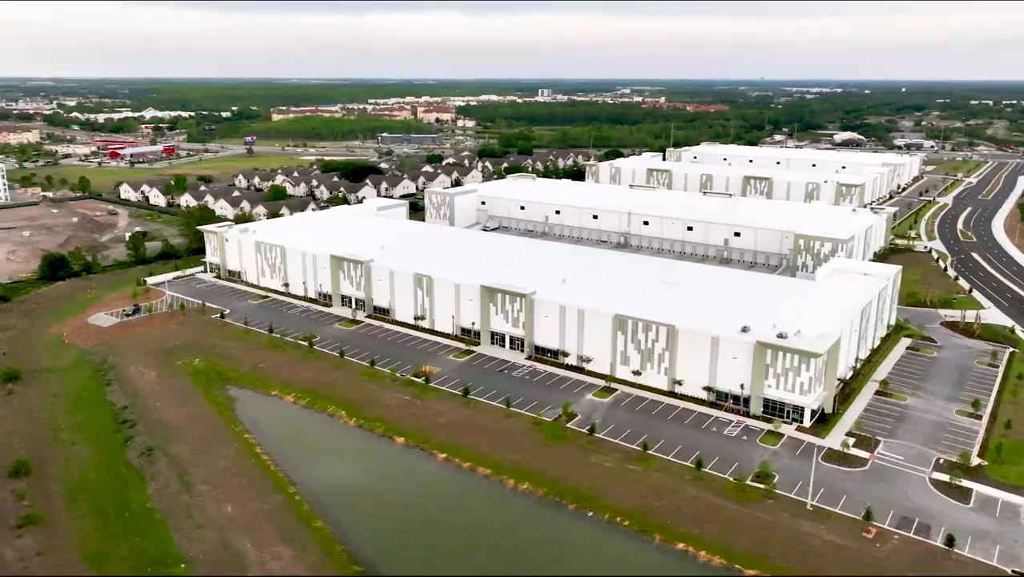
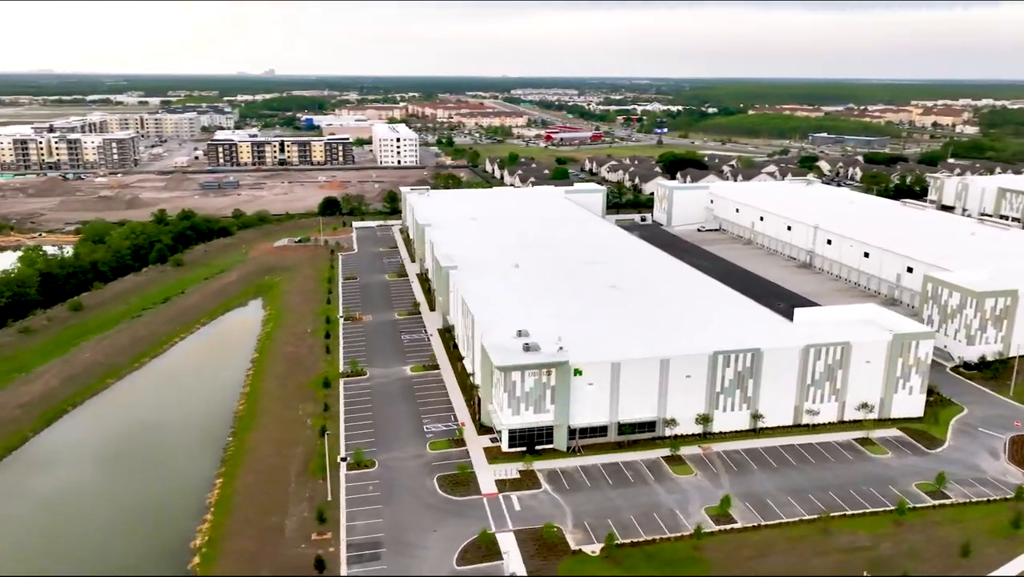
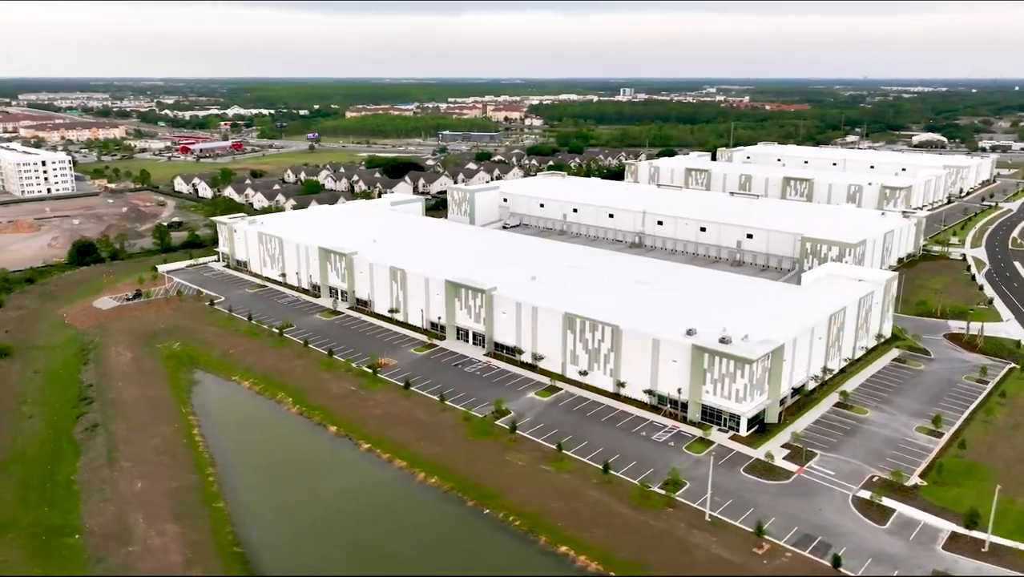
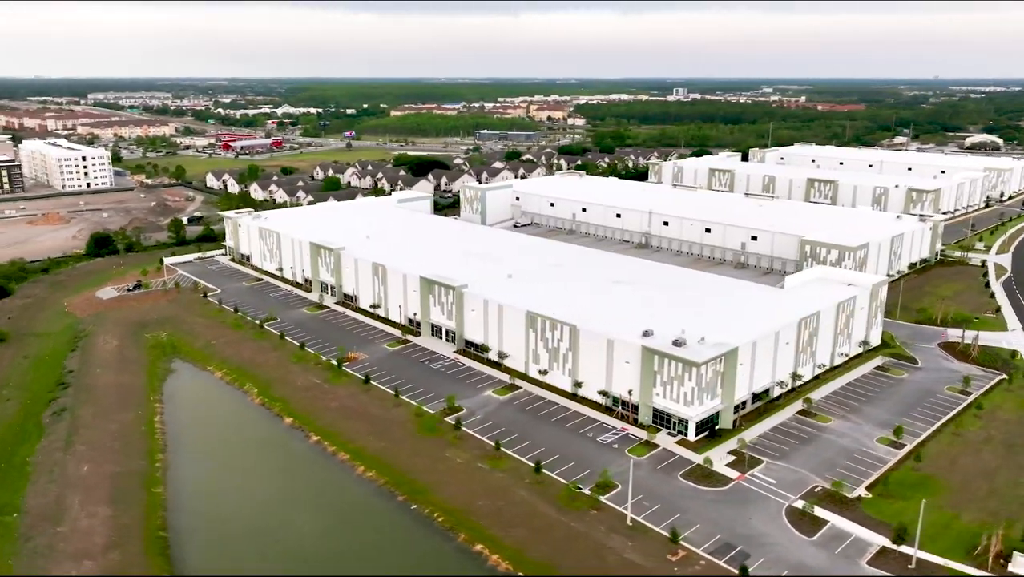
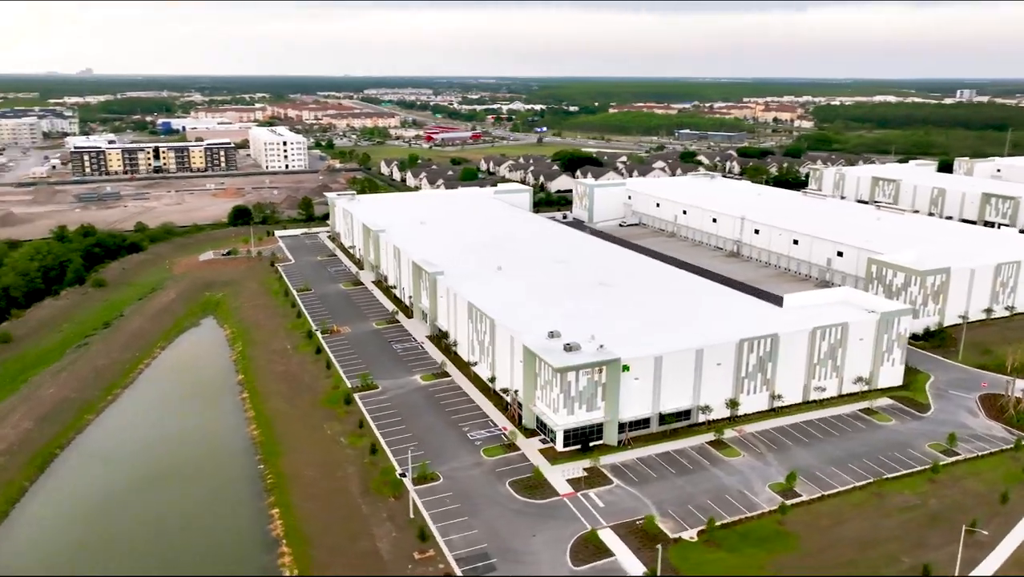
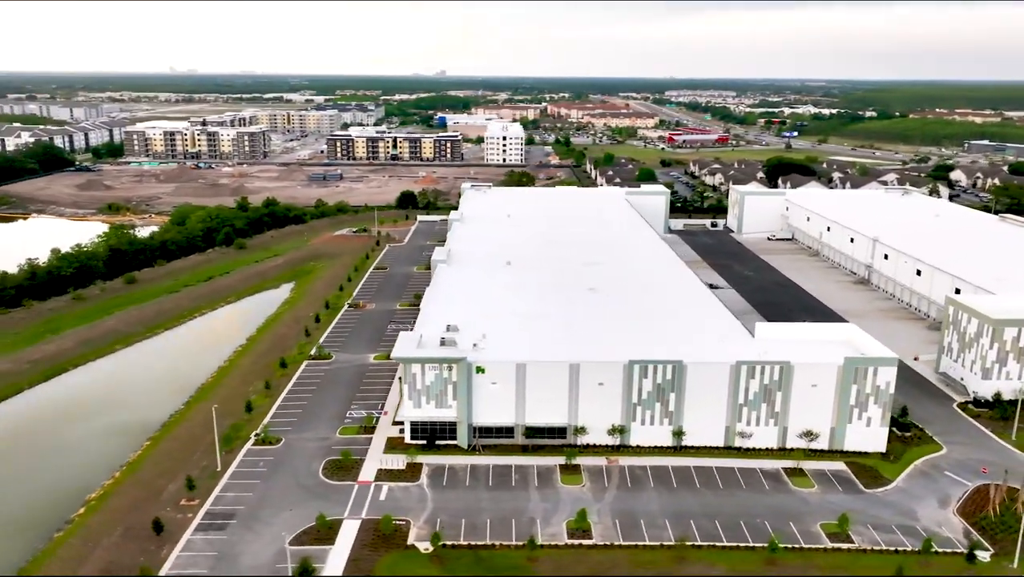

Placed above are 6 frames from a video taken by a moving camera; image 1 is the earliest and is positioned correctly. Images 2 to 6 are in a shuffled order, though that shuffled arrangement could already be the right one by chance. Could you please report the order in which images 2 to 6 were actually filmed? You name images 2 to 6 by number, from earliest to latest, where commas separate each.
3, 4, 5, 2, 6
